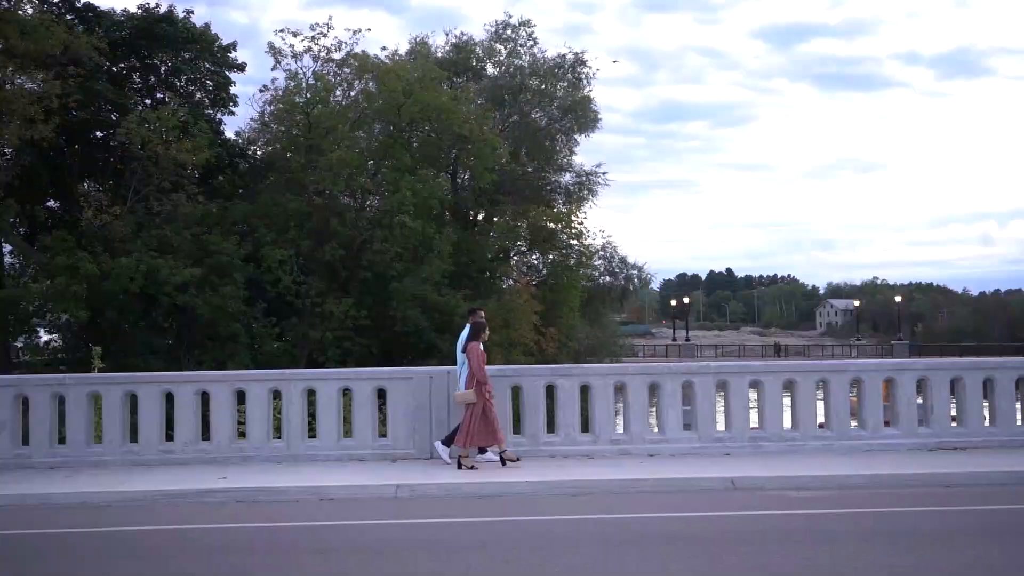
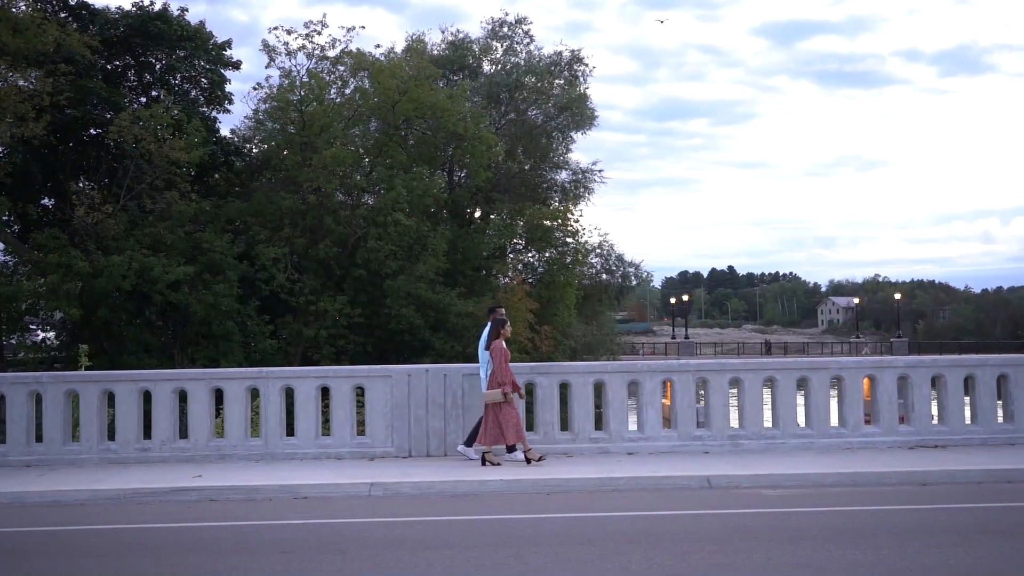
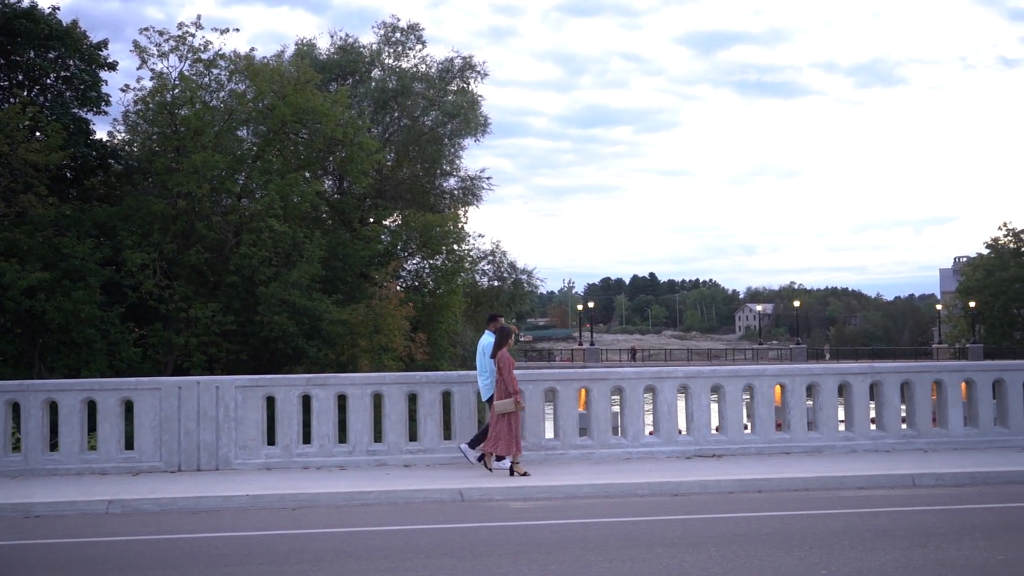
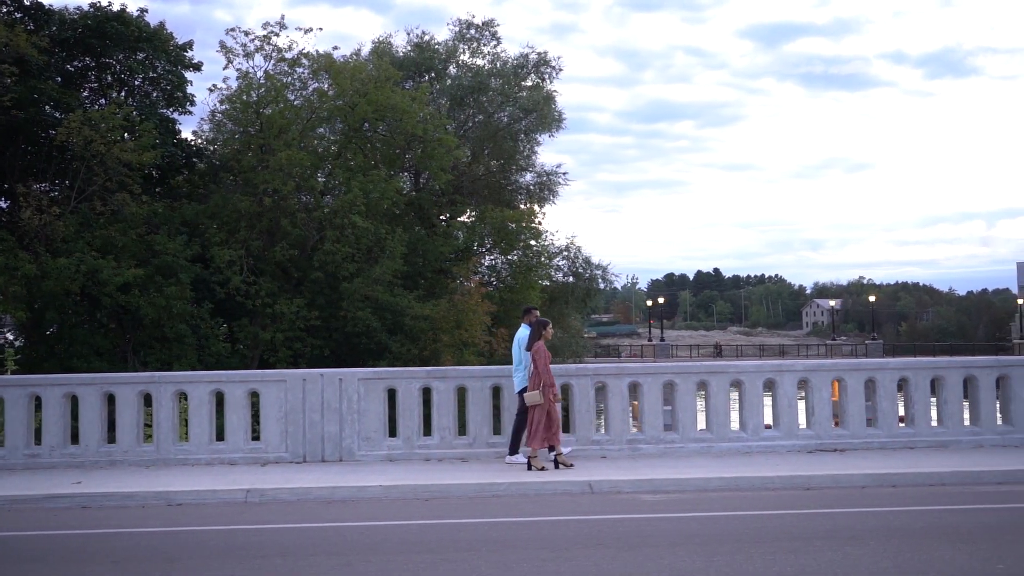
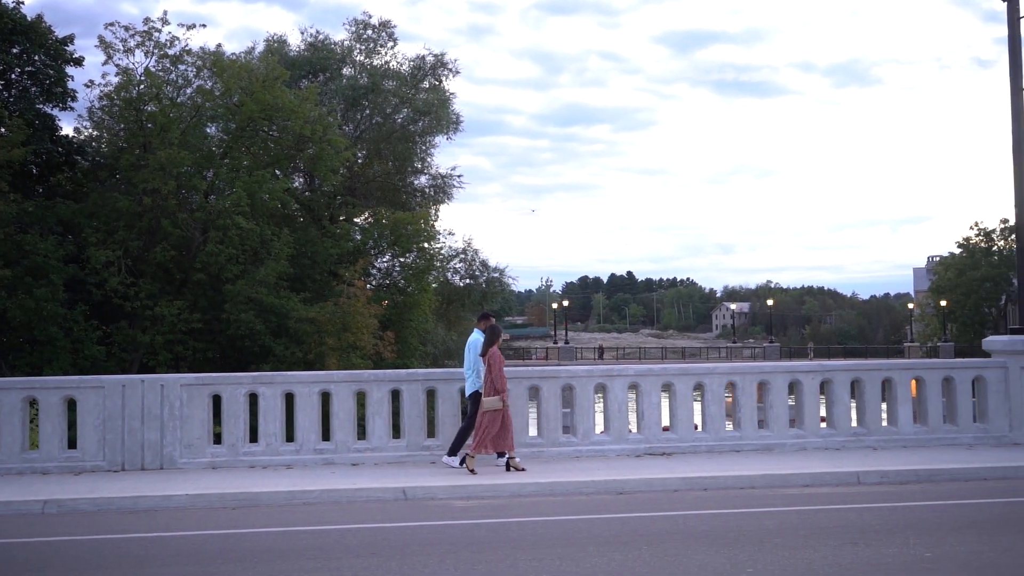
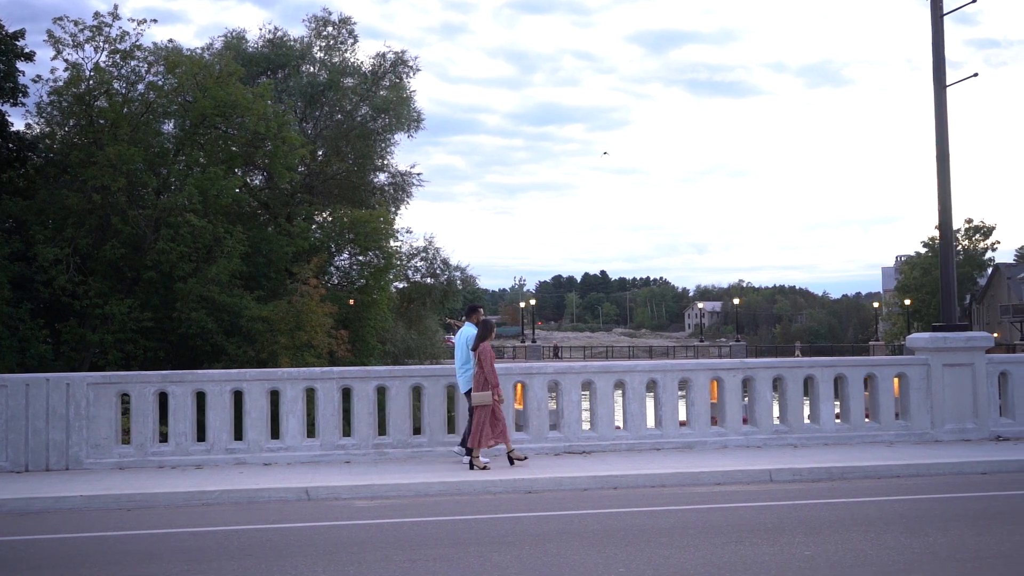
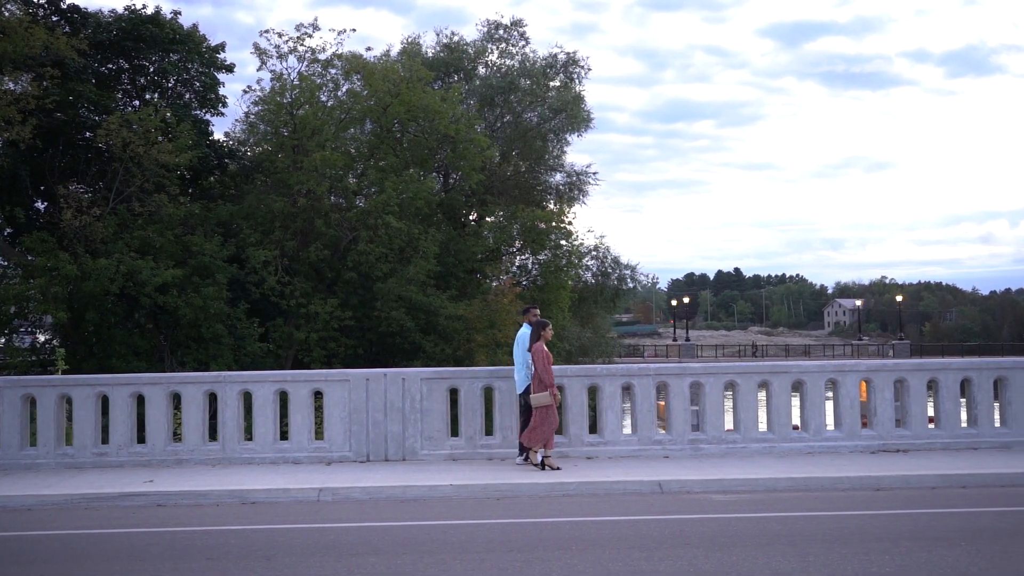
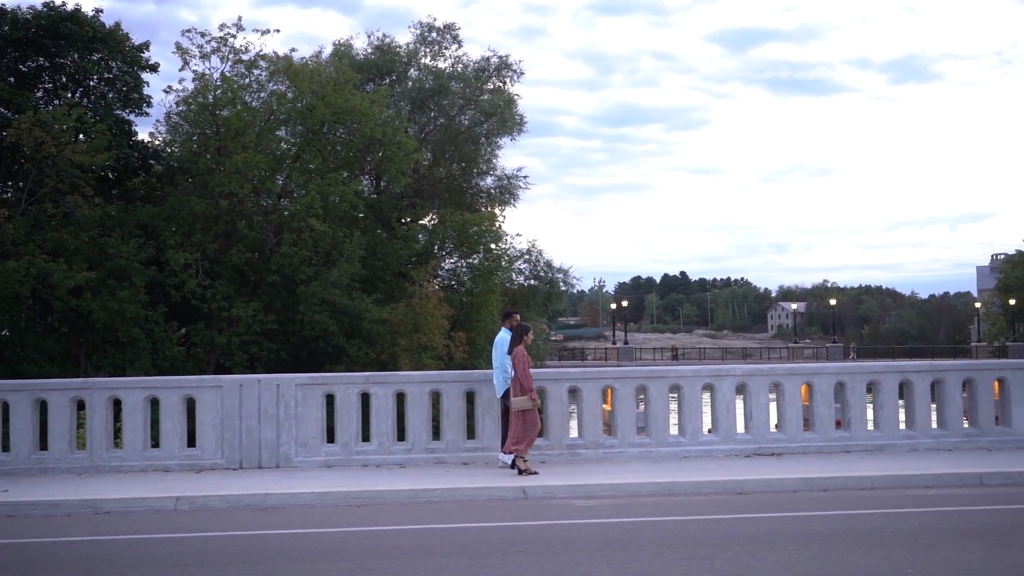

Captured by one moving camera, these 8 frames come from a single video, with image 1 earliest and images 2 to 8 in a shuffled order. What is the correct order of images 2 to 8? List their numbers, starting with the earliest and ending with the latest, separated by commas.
2, 7, 4, 8, 3, 5, 6
